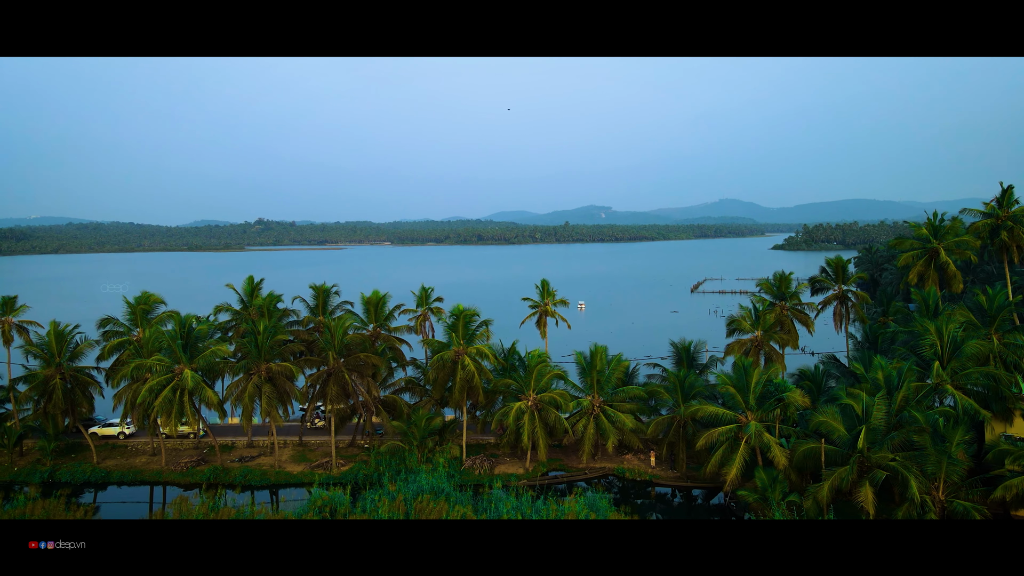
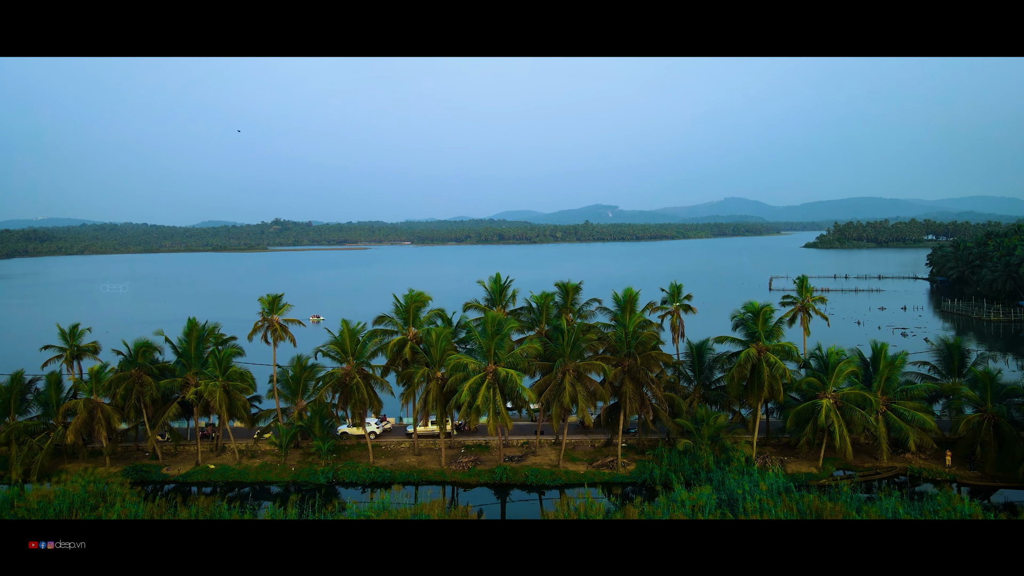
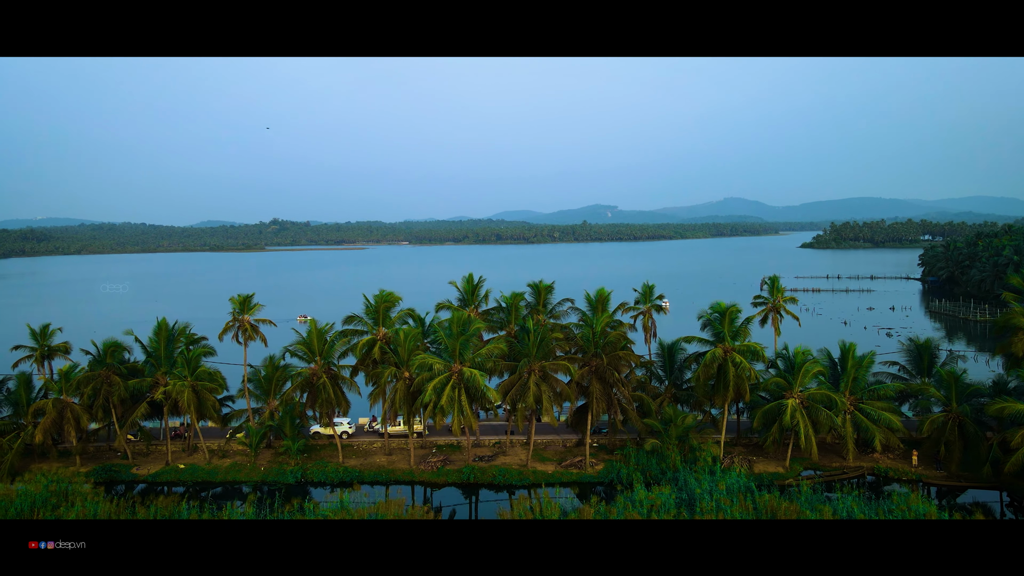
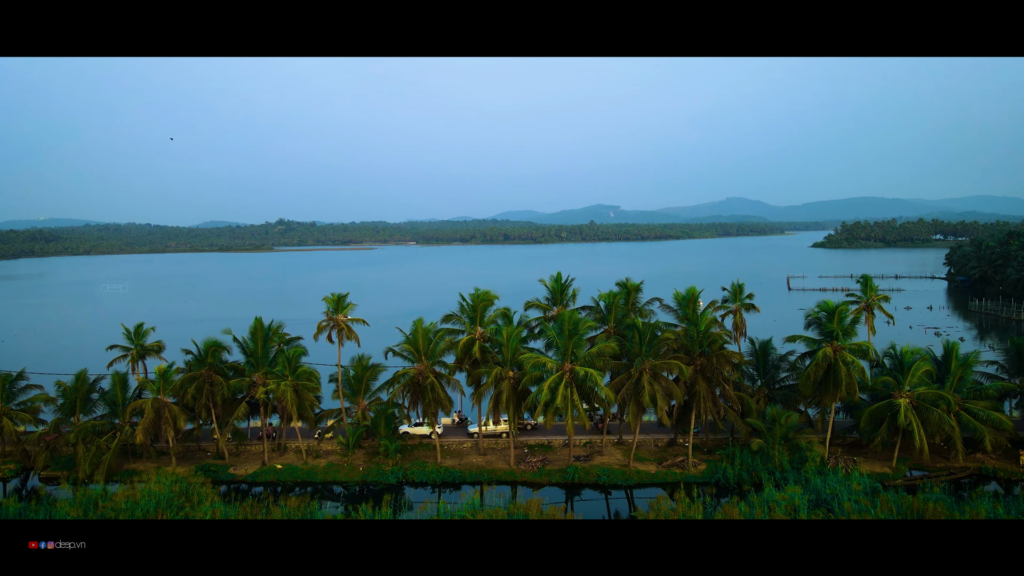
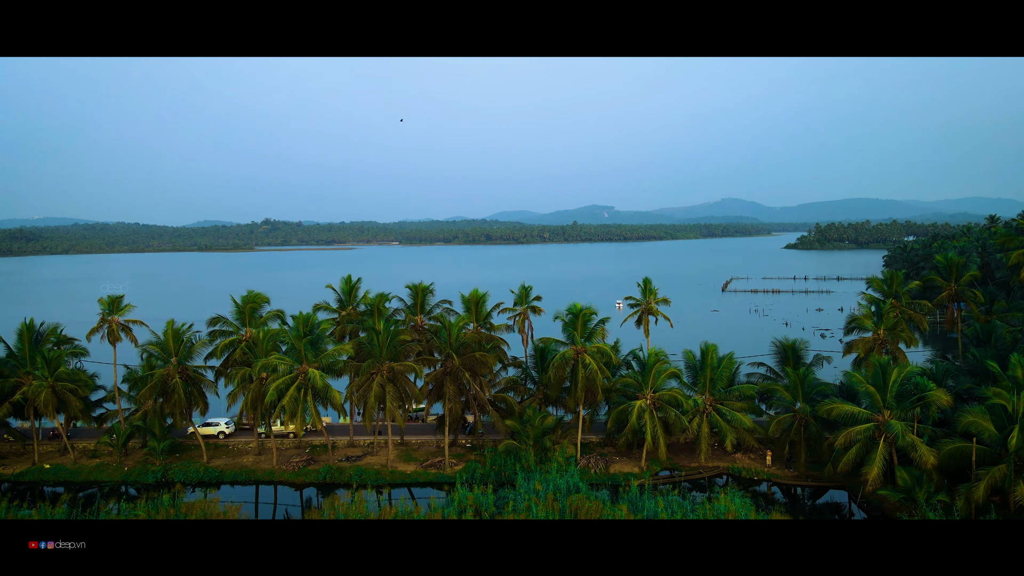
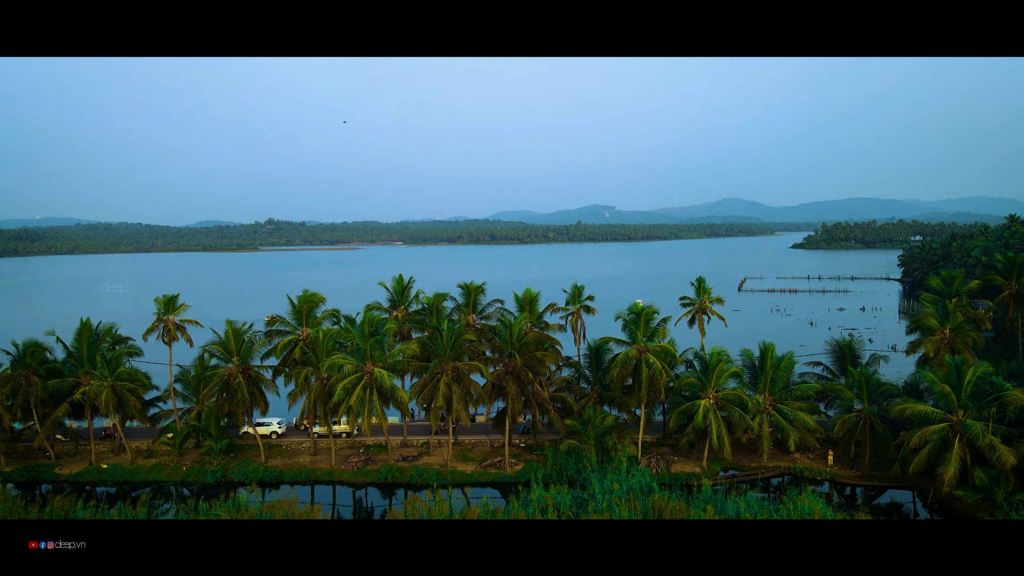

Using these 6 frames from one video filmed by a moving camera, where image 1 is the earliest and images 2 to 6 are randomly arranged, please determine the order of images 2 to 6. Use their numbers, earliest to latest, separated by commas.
5, 6, 3, 2, 4
